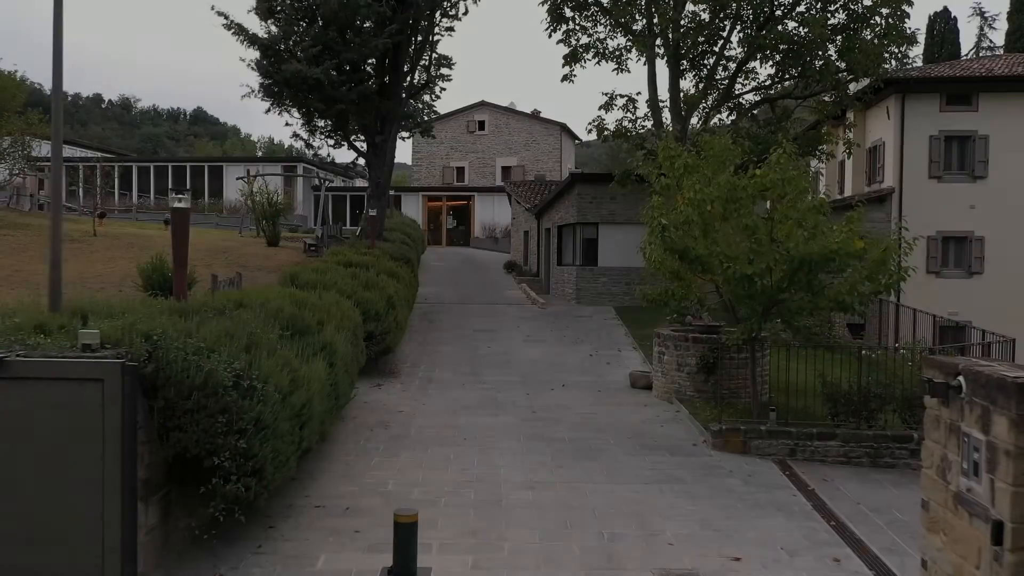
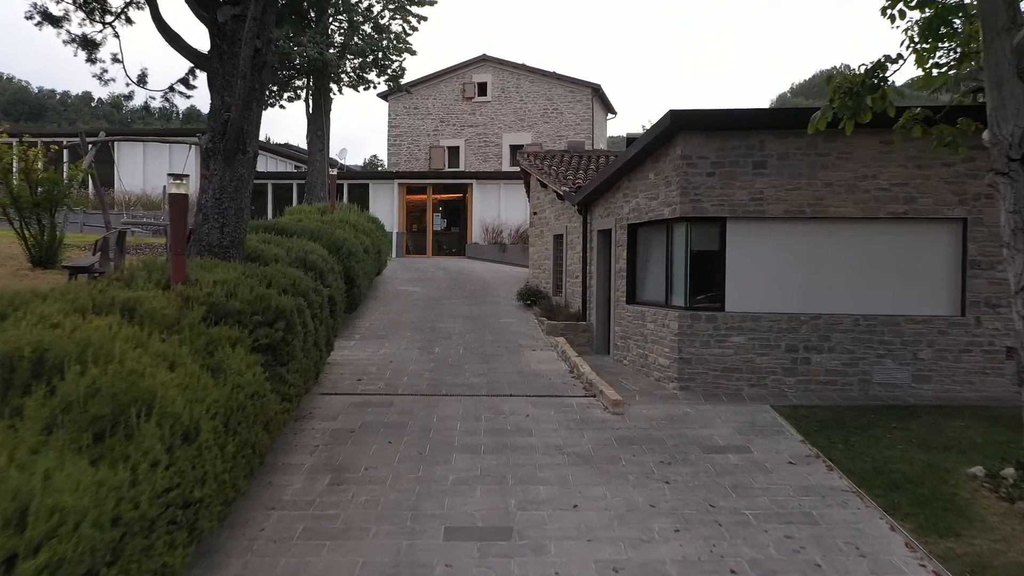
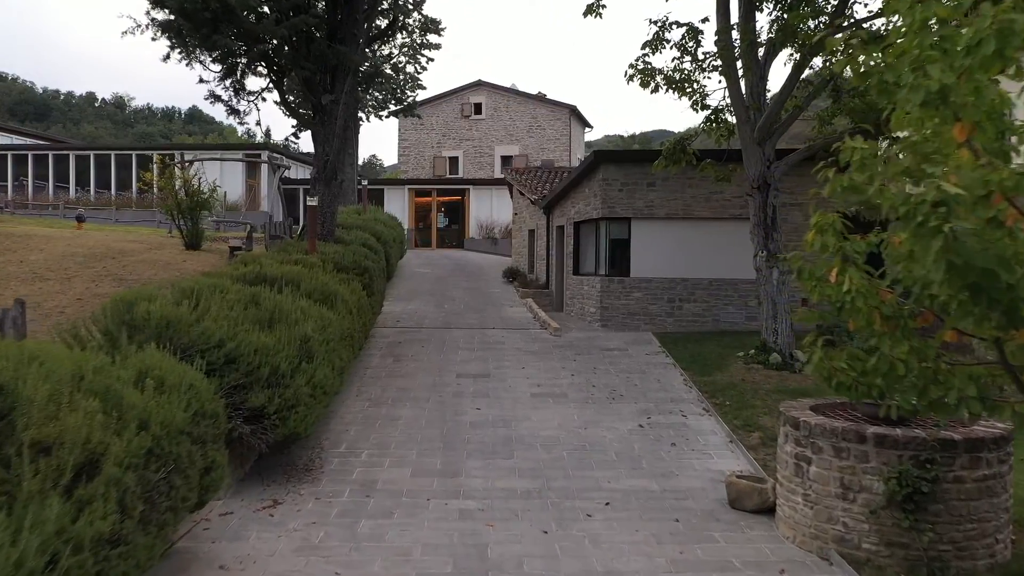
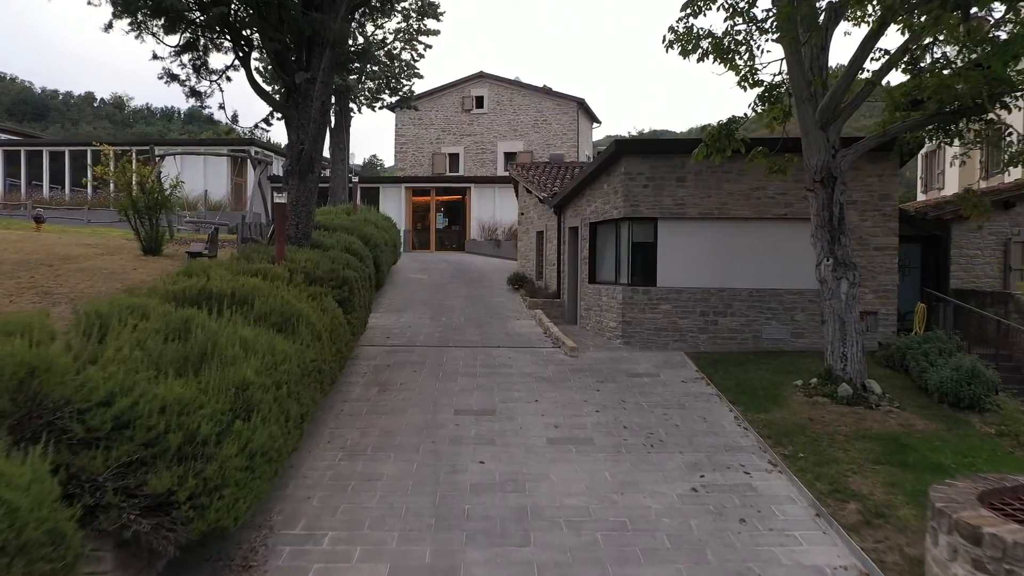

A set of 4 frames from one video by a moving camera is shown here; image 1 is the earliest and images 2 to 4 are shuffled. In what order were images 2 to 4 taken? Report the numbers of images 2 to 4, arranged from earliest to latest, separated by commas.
3, 4, 2
